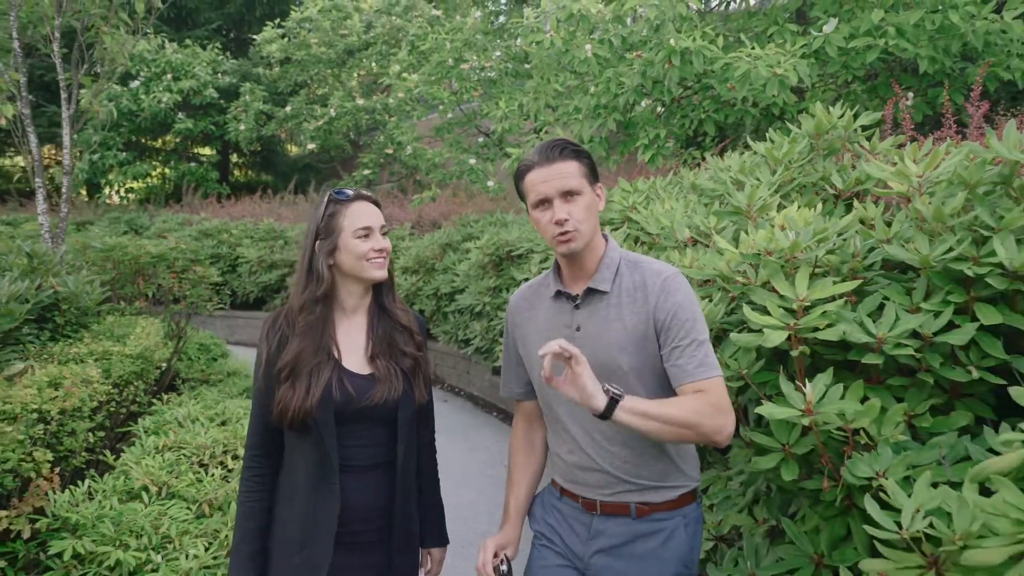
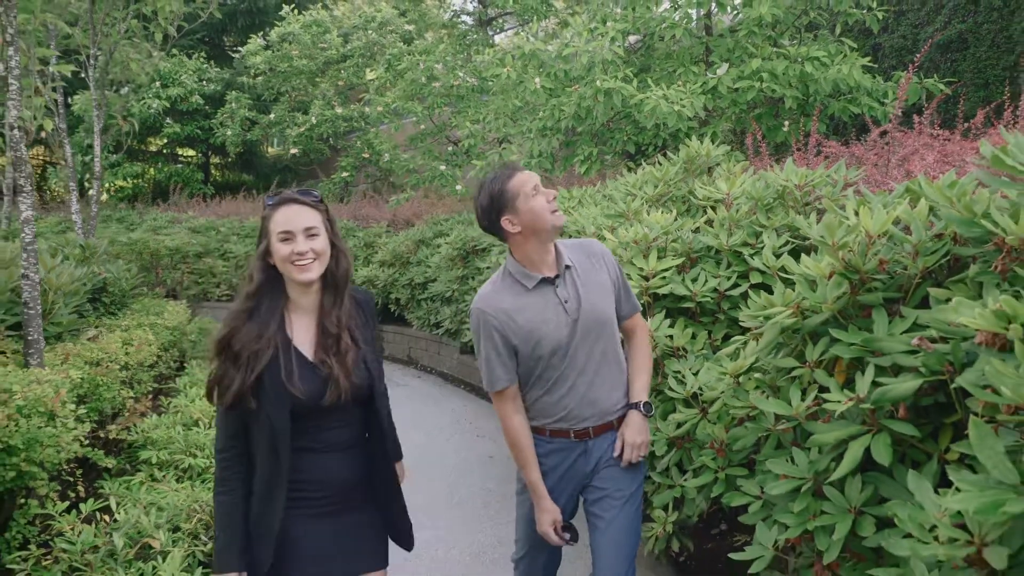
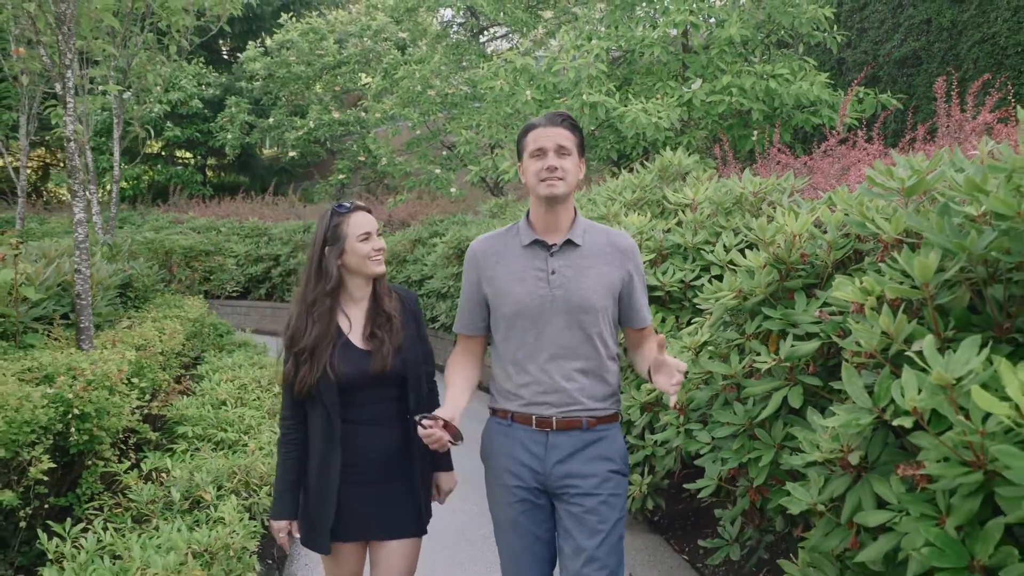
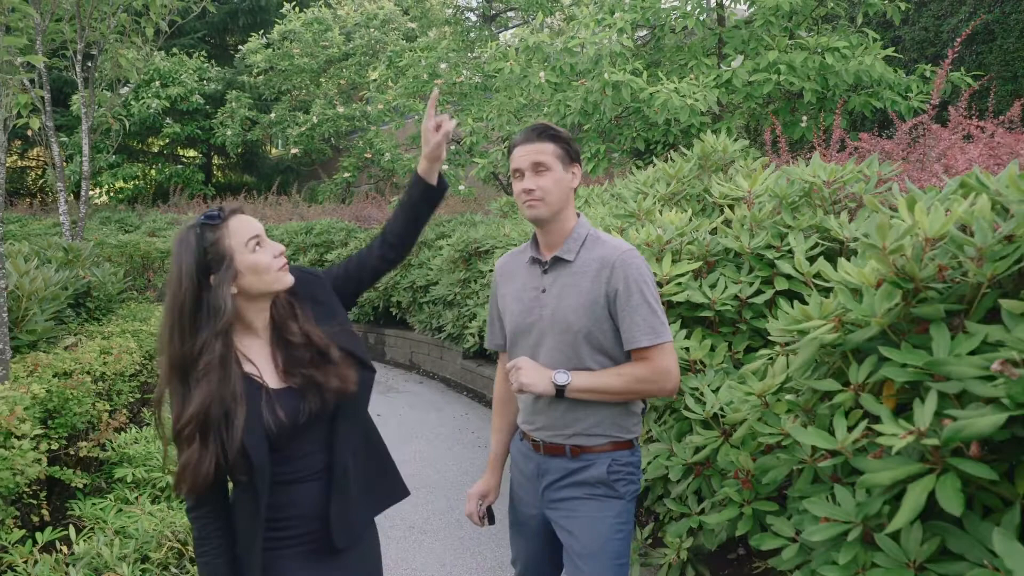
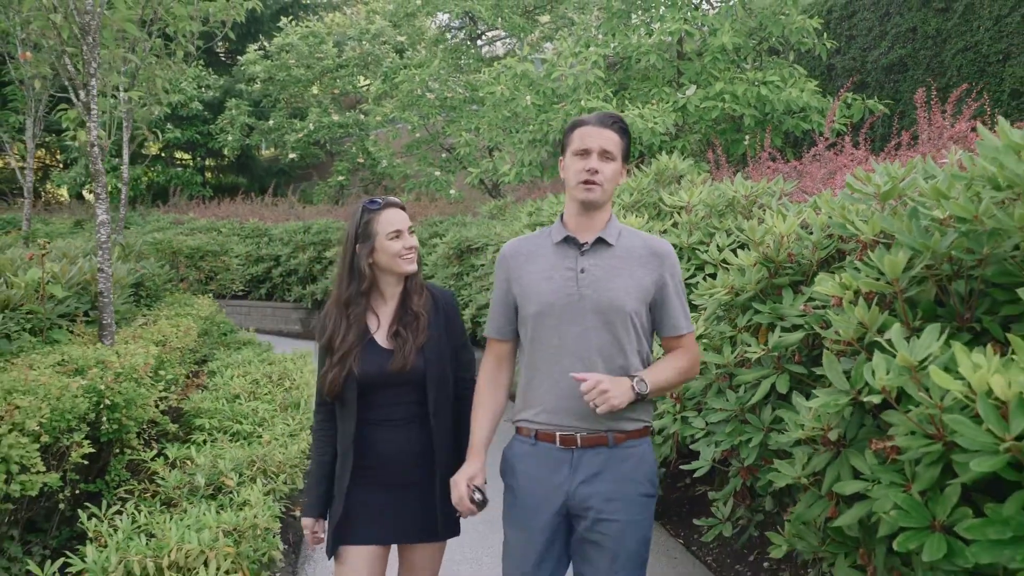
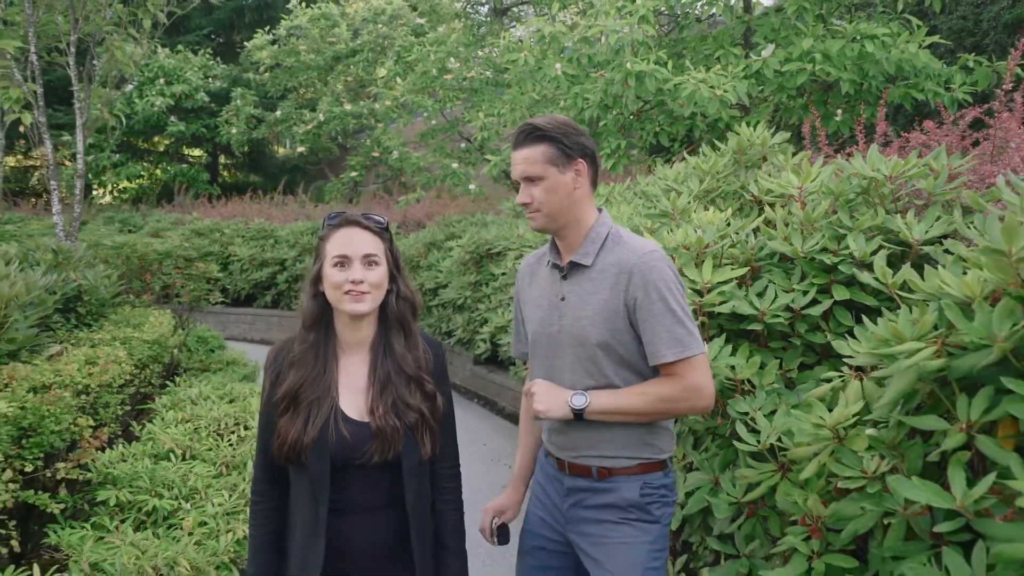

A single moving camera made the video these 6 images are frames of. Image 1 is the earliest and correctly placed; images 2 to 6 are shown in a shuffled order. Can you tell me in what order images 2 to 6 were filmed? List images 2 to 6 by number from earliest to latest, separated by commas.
6, 4, 2, 3, 5
